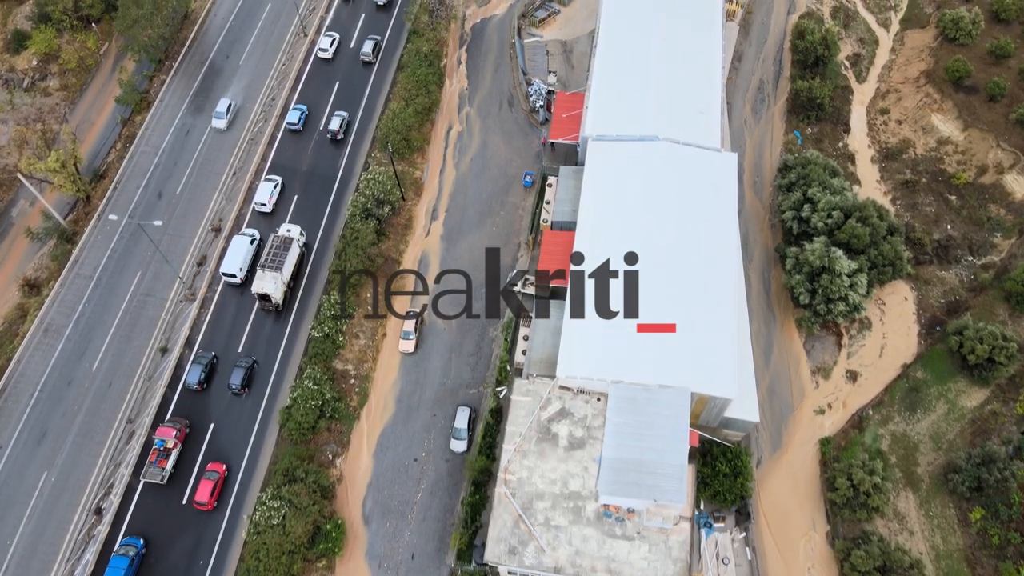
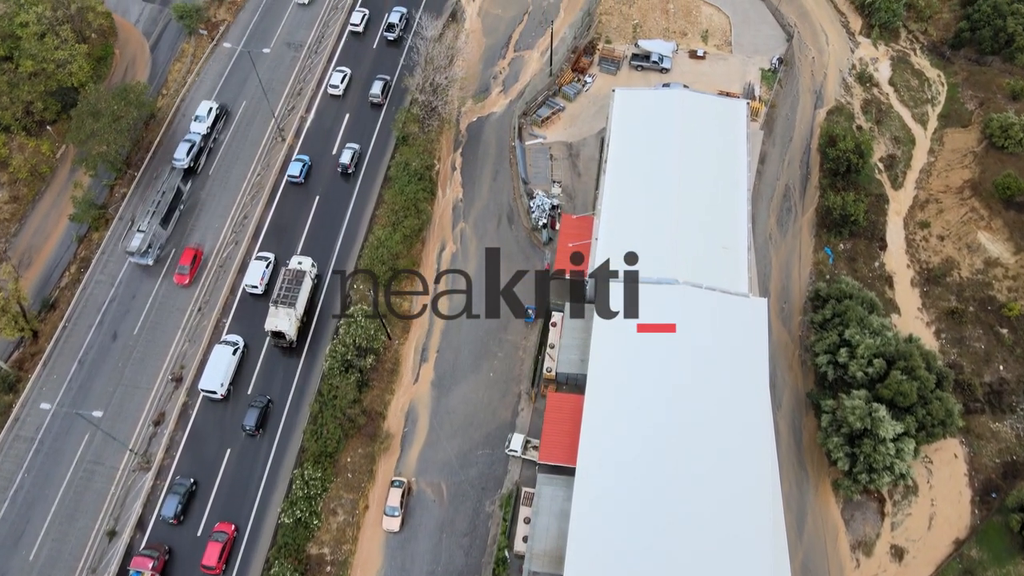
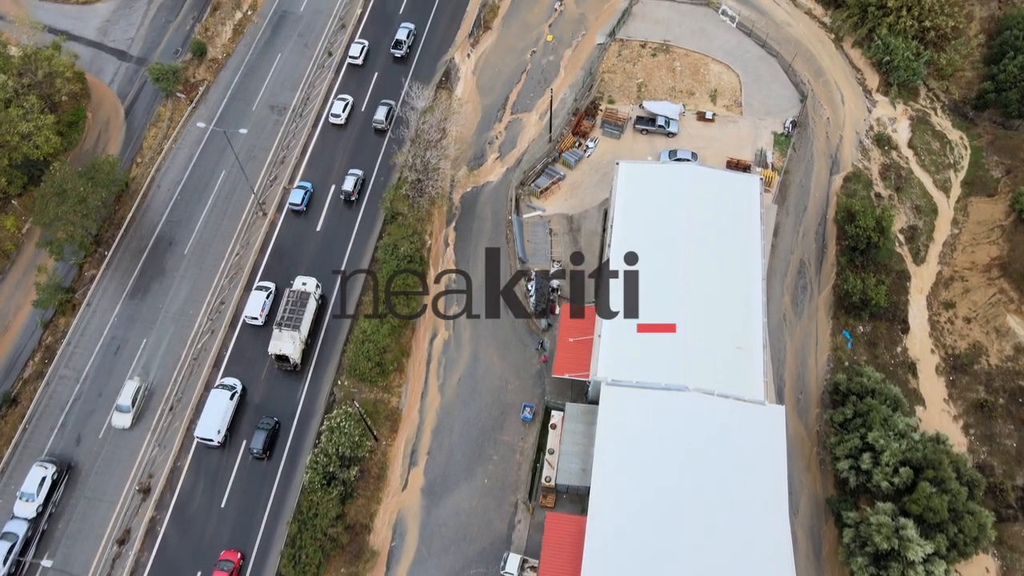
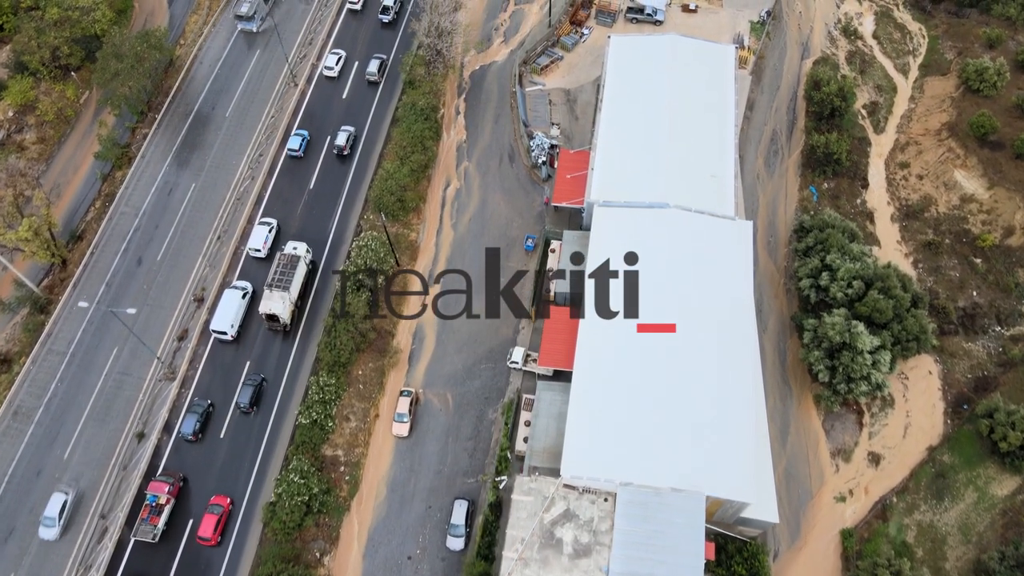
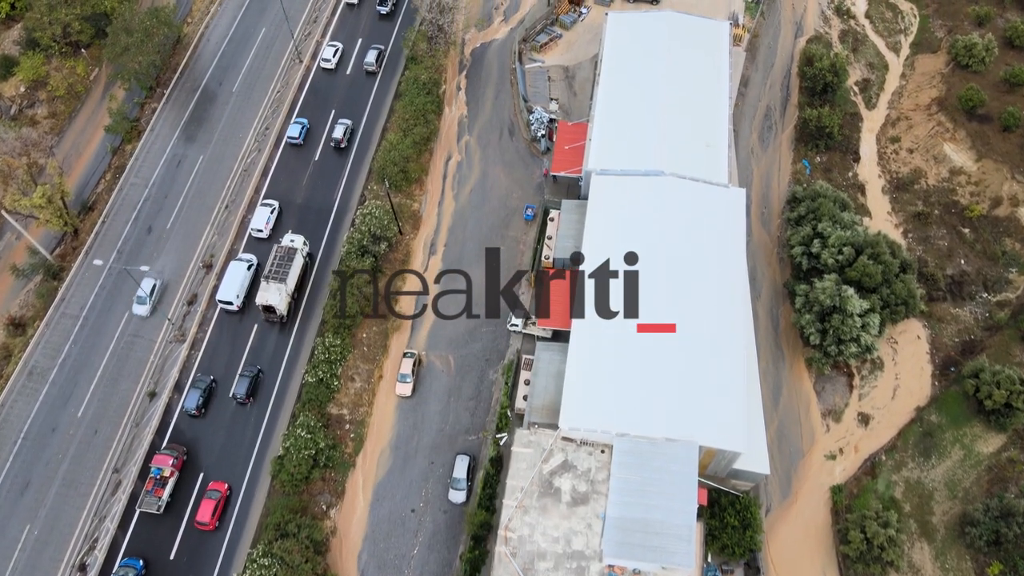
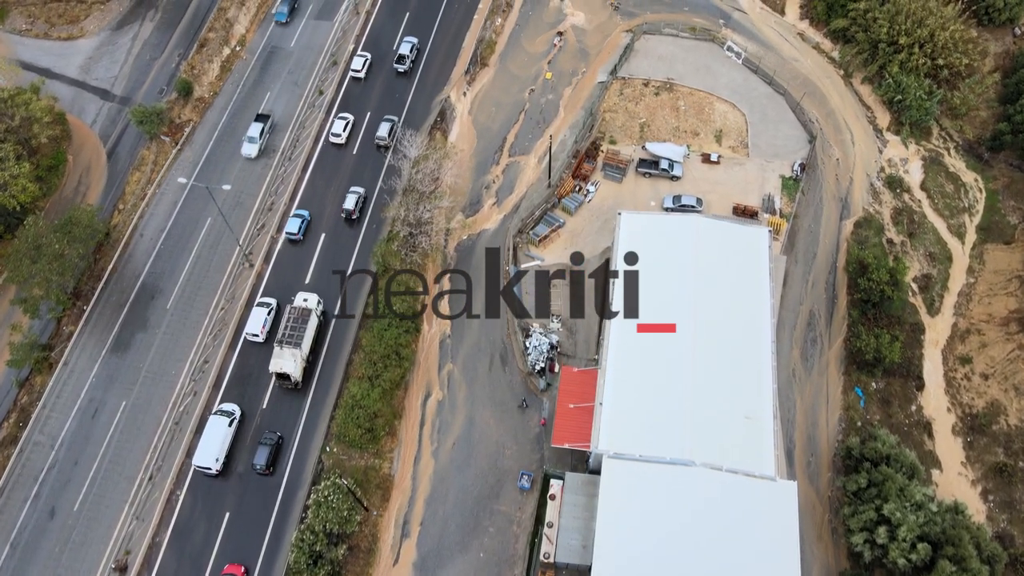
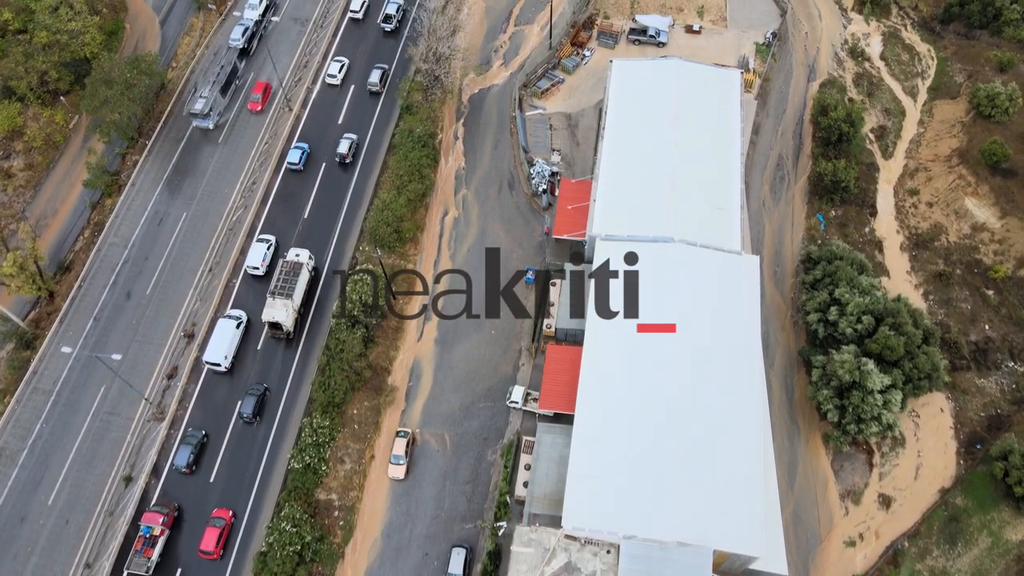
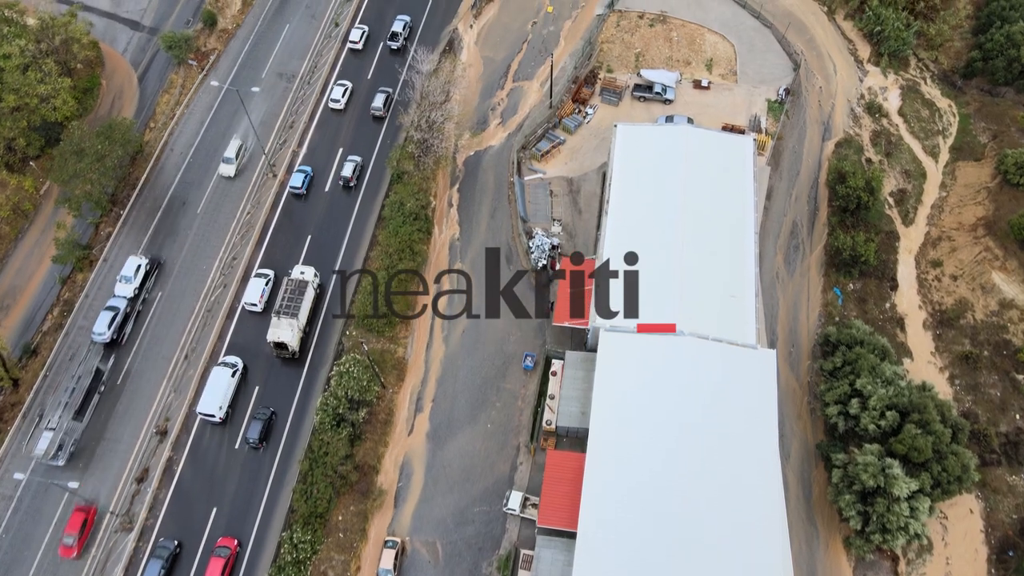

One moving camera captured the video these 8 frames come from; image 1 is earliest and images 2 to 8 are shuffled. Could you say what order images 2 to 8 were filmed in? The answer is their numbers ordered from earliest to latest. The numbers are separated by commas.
5, 4, 7, 2, 8, 3, 6
